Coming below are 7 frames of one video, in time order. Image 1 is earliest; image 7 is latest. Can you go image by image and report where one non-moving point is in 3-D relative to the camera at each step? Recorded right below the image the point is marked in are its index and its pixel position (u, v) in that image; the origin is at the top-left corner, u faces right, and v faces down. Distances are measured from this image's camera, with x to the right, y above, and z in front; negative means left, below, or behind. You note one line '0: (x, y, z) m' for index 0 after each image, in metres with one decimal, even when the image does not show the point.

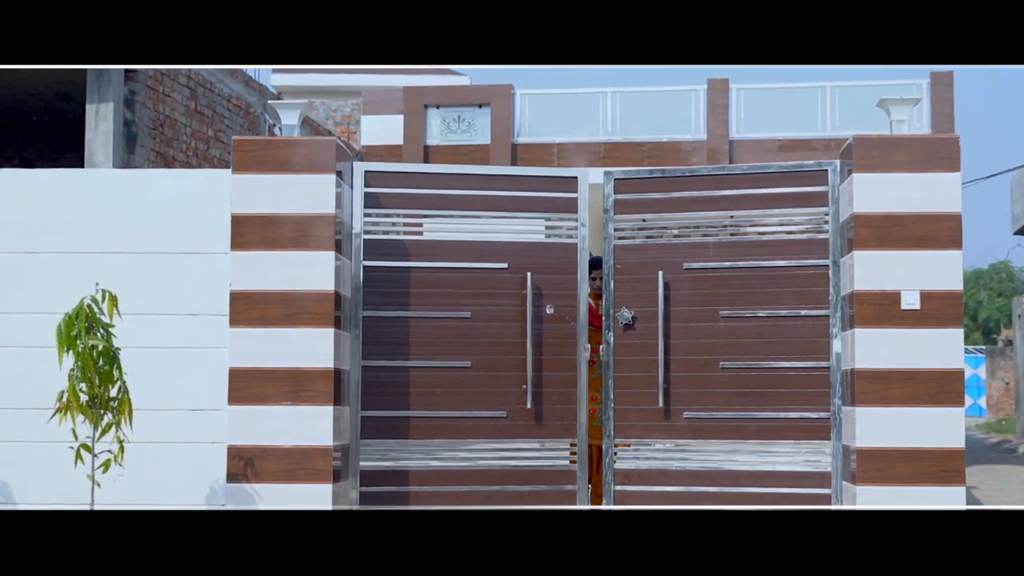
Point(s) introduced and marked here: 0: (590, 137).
0: (+1.0, +2.0, +14.9) m
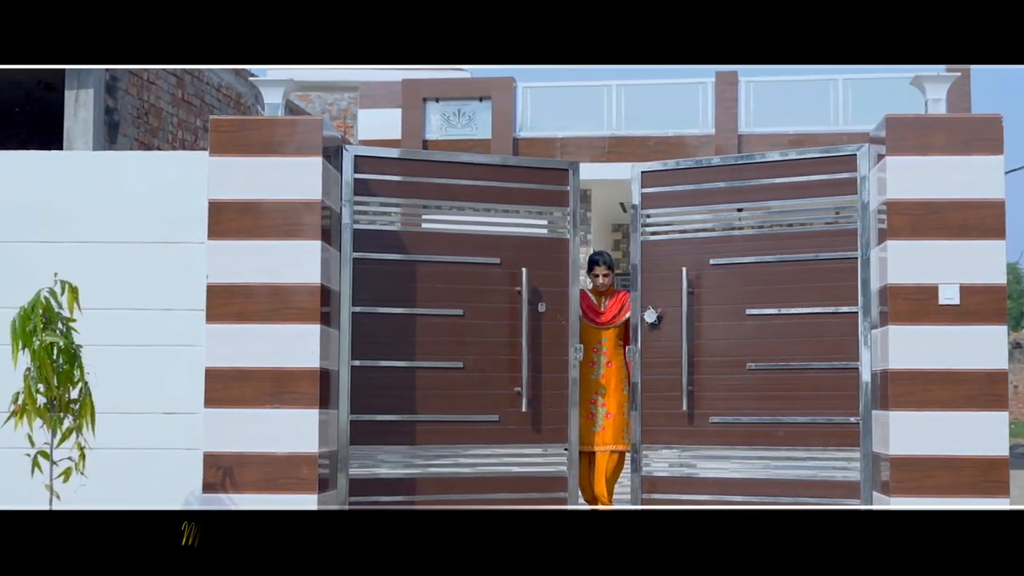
0: (+1.0, +2.0, +14.4) m
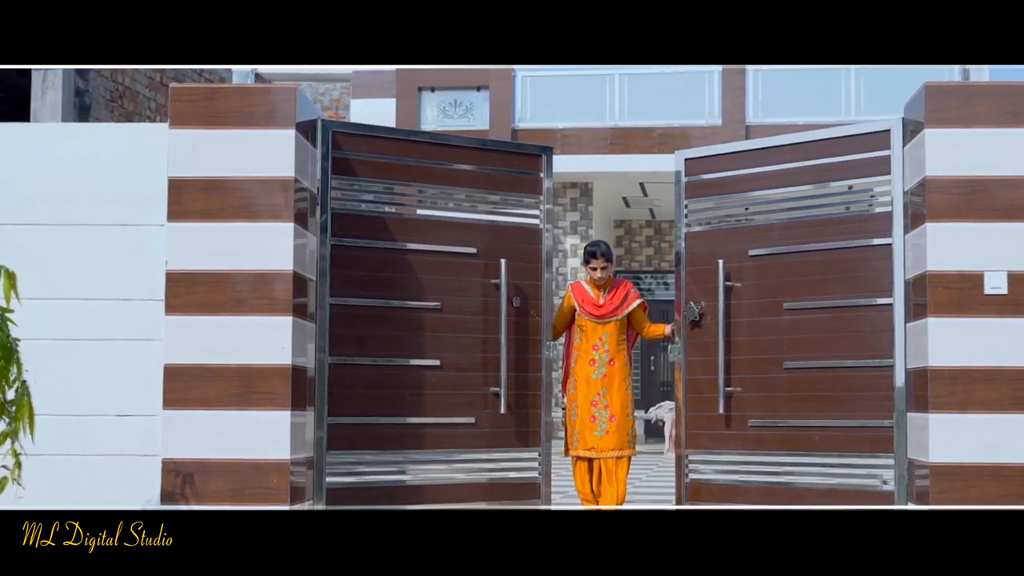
0: (+1.0, +2.0, +13.8) m
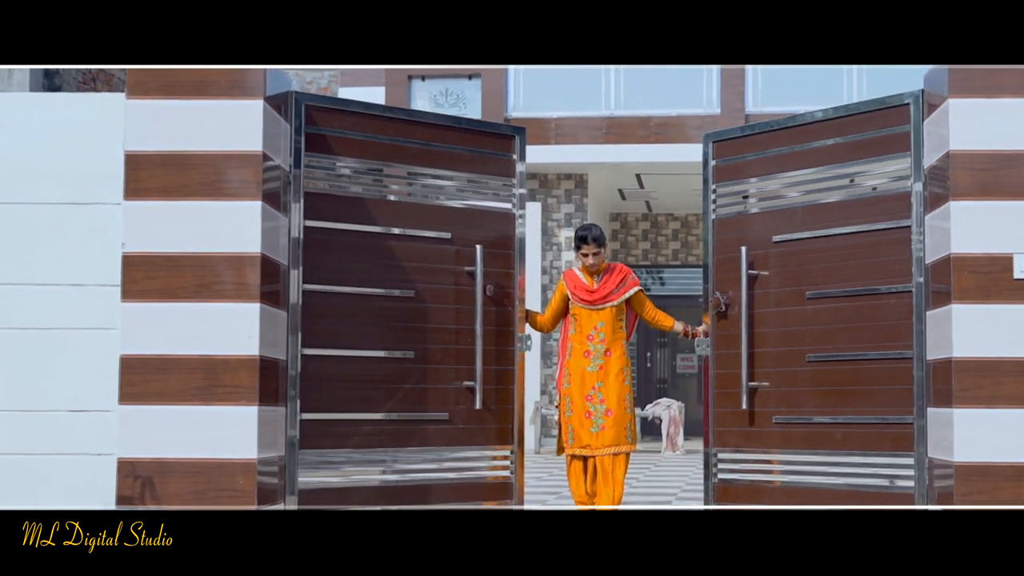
0: (+0.9, +2.1, +13.4) m
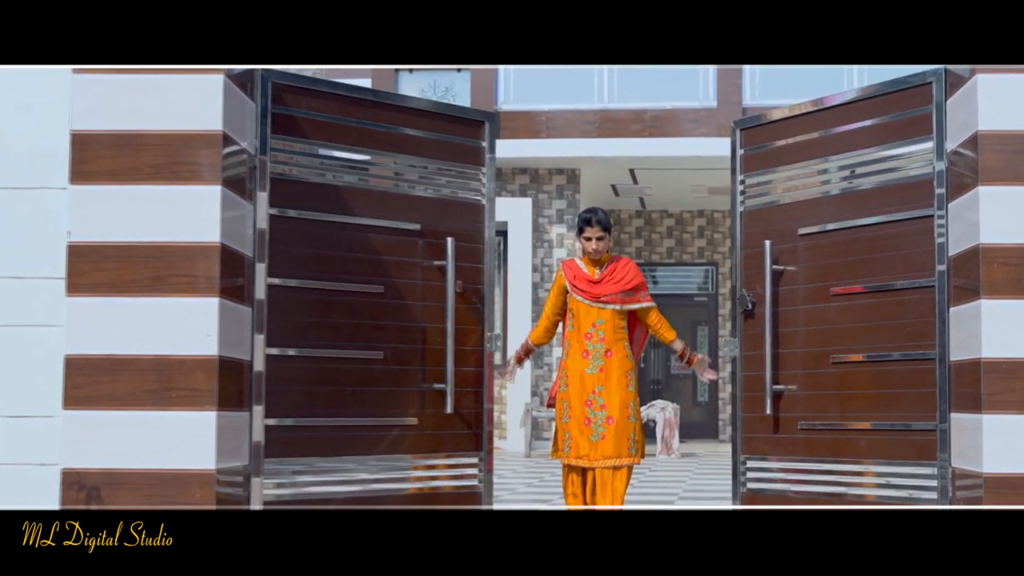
0: (+0.8, +2.1, +13.0) m
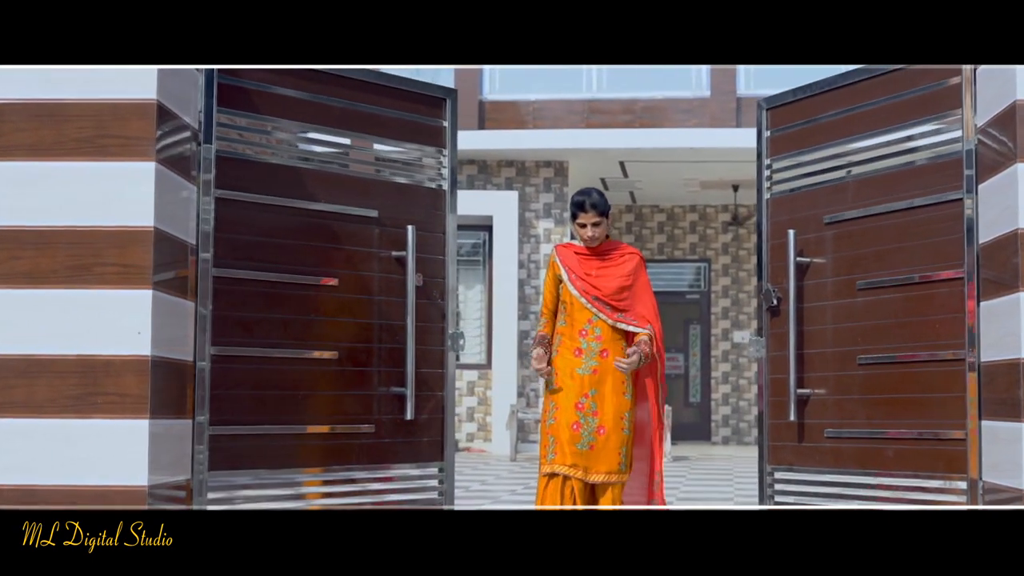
0: (+0.7, +2.1, +12.5) m
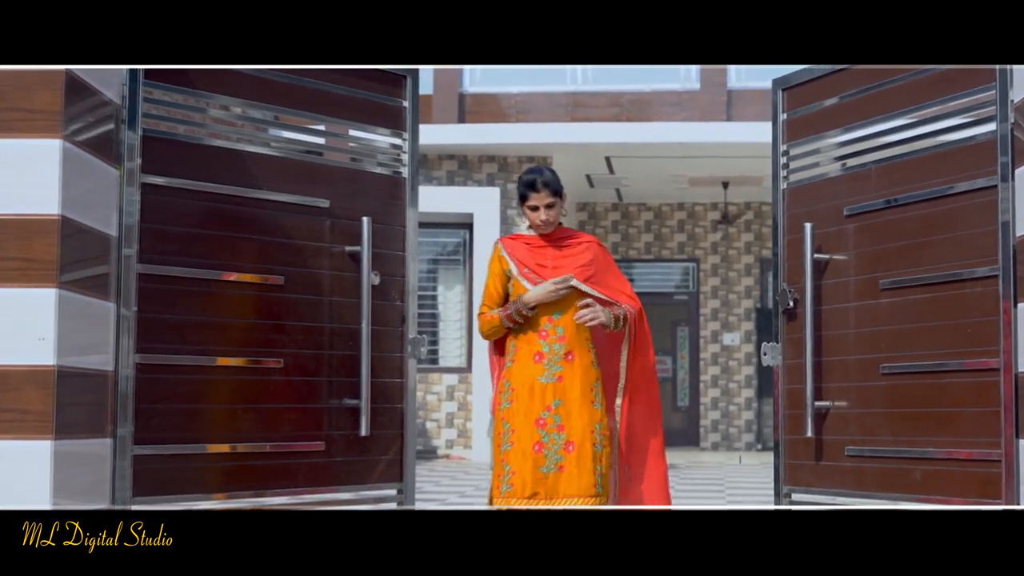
0: (+0.5, +2.1, +12.0) m
